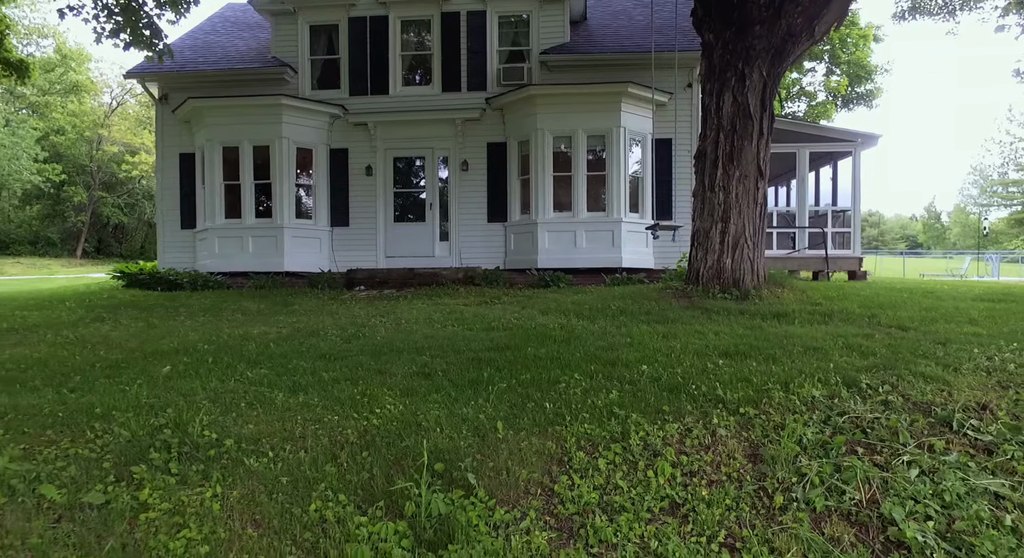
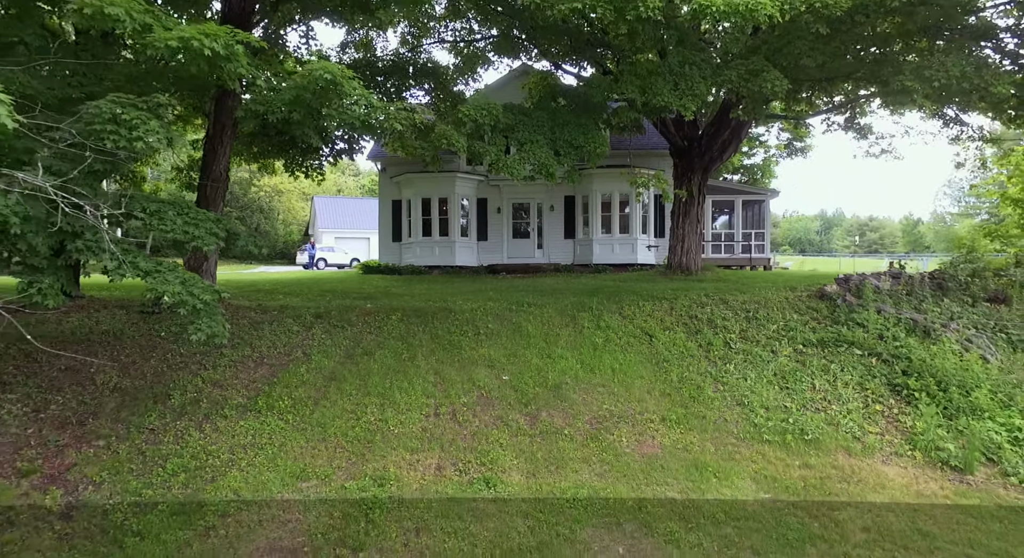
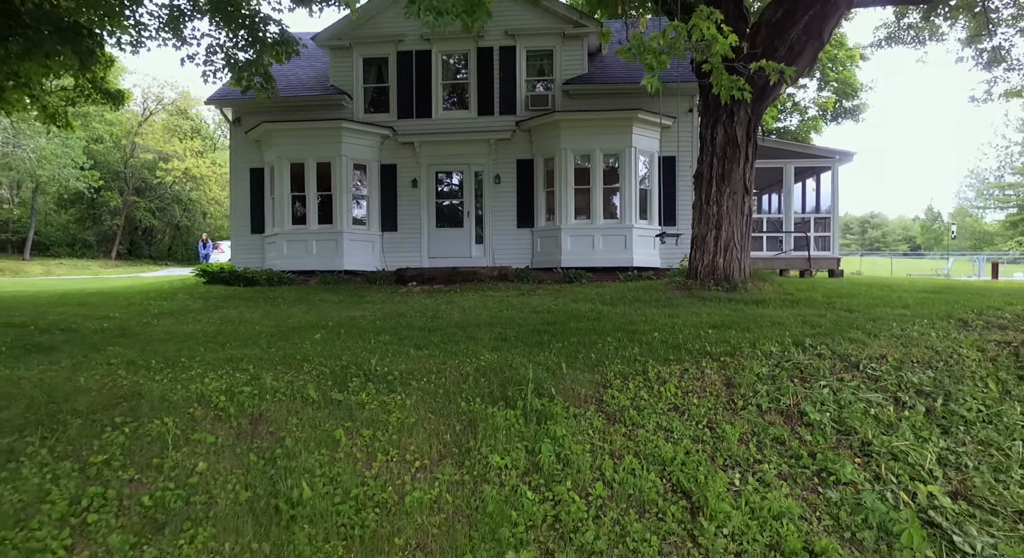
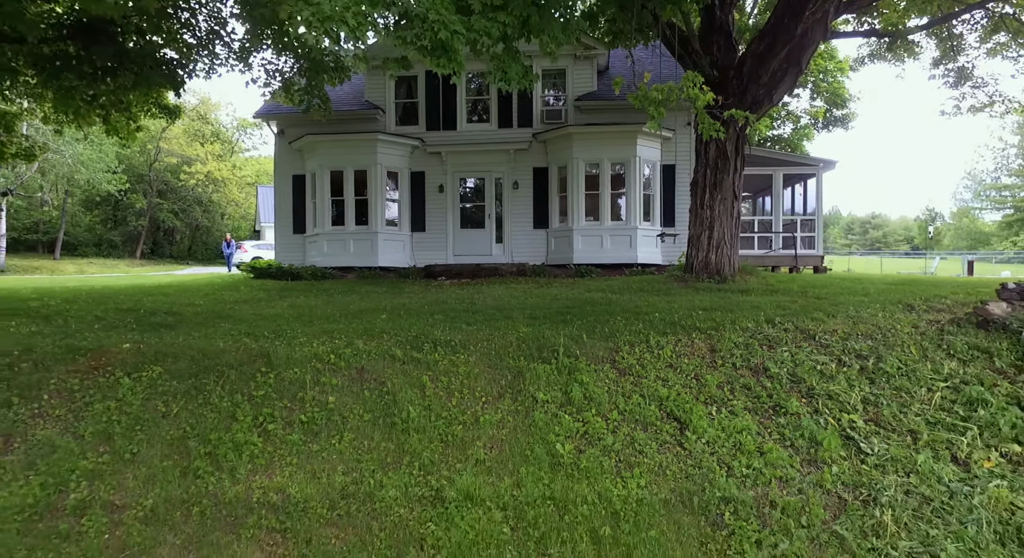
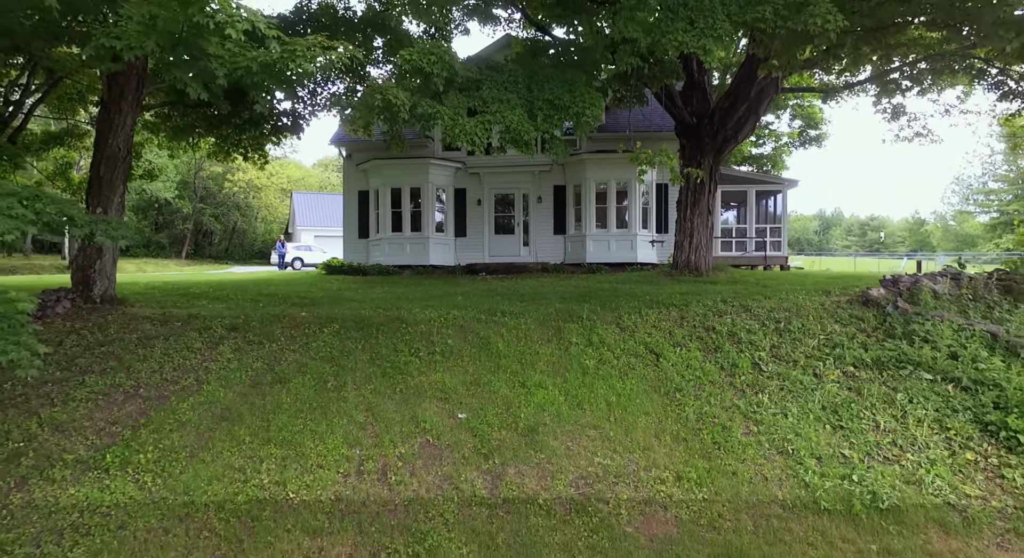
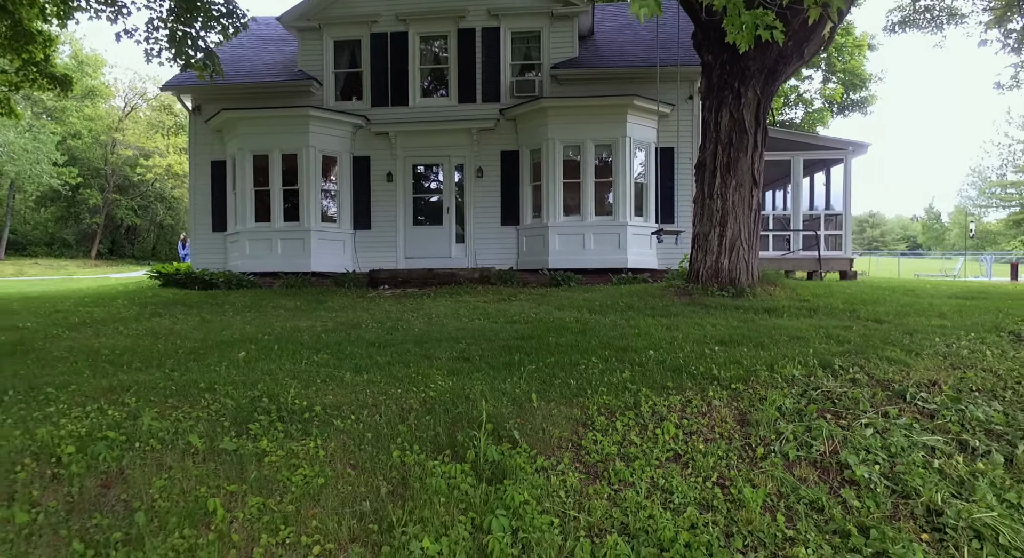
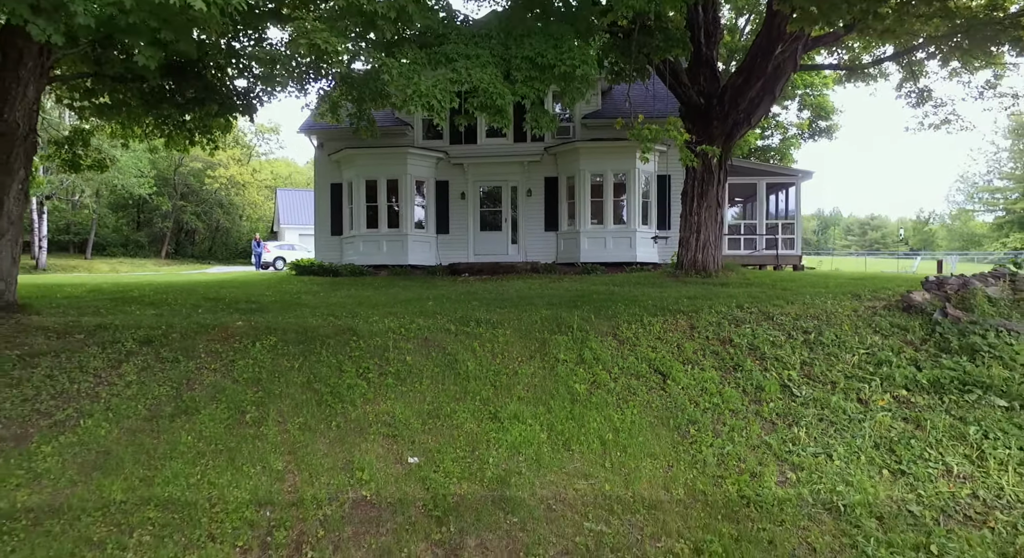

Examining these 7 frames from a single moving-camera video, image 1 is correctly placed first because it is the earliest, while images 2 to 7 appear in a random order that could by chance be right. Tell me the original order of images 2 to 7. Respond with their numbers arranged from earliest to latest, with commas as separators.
6, 3, 4, 7, 5, 2
